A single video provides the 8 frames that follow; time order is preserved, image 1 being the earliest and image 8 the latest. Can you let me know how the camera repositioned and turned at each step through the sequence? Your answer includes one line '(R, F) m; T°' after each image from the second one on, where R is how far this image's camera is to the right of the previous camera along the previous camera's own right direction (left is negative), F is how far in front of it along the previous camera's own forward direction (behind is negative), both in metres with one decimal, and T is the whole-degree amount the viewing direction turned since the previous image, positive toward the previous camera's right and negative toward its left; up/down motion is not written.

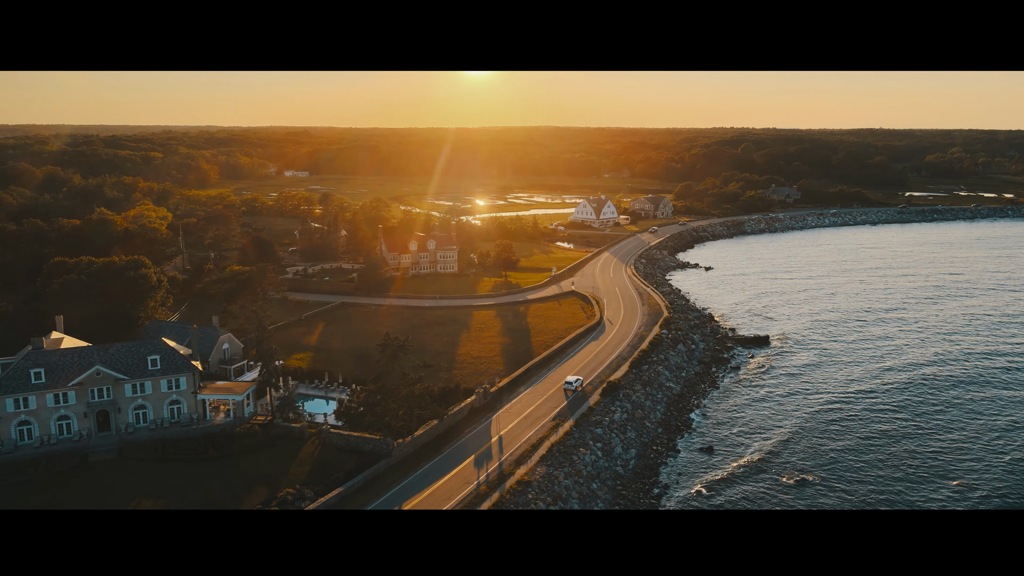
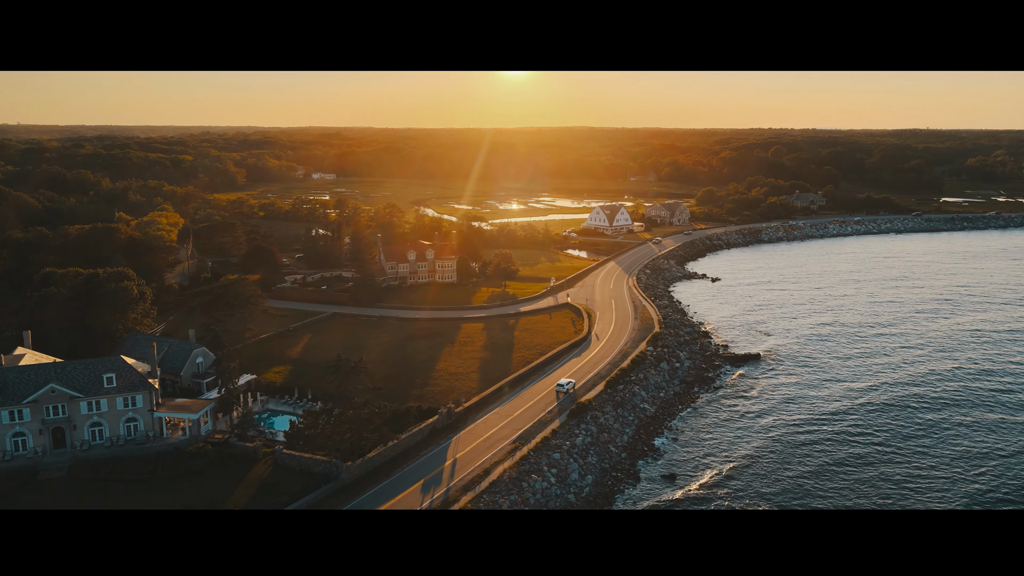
(+1.3, +0.2) m; -3°
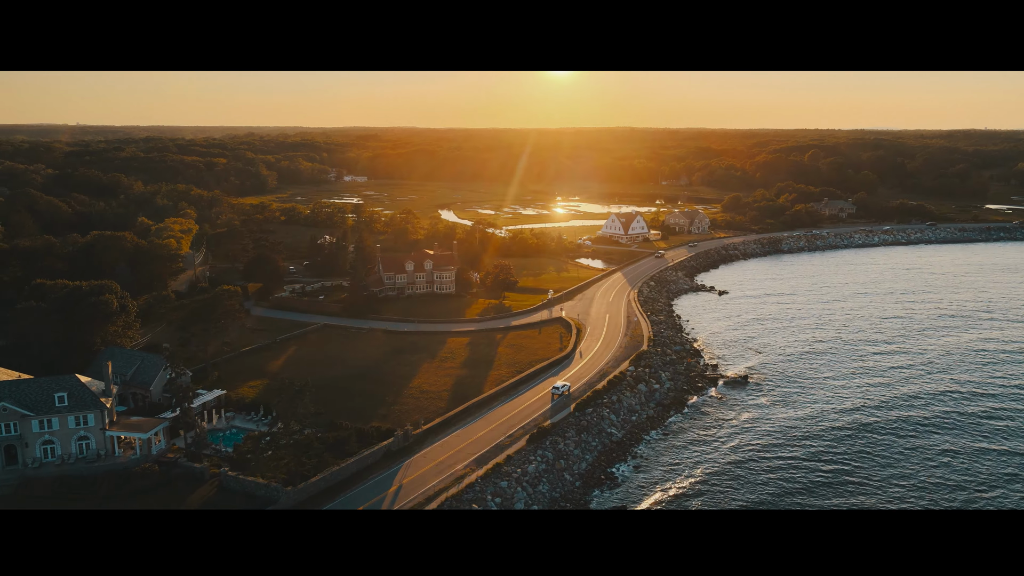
(+1.5, +0.2) m; -3°
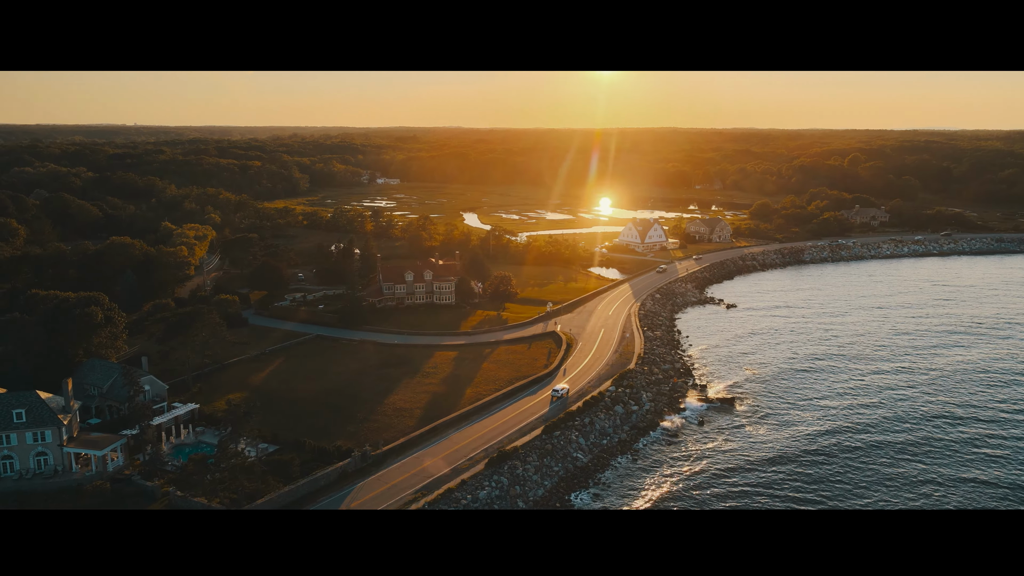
(+1.5, +0.2) m; -3°
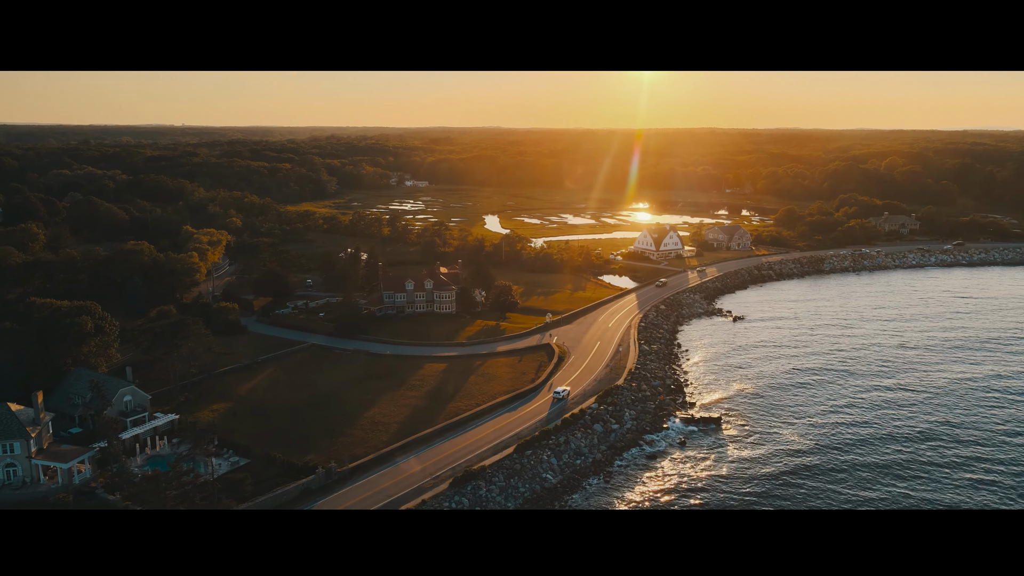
(+1.3, +0.2) m; -3°
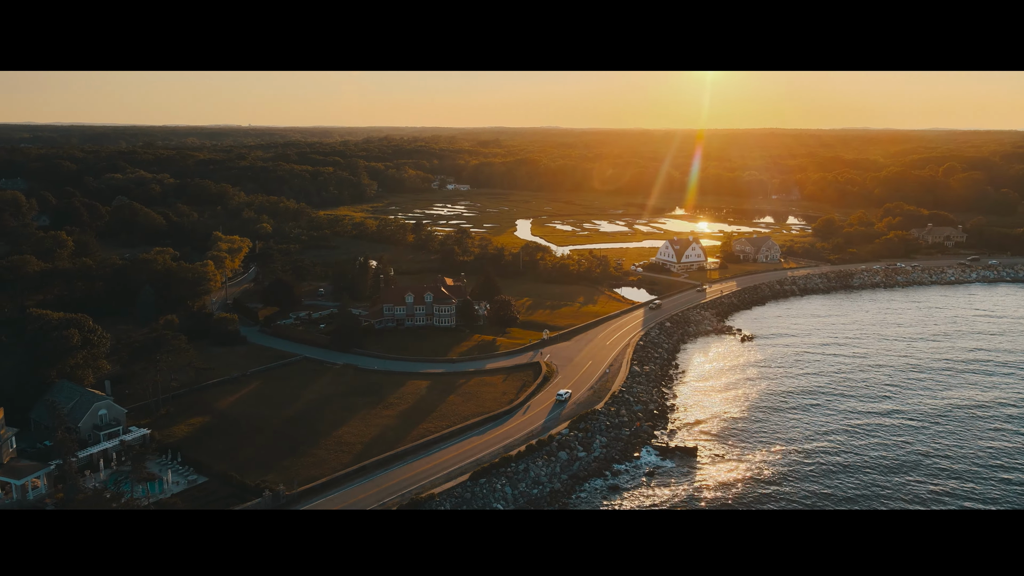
(+2.0, +0.3) m; -4°
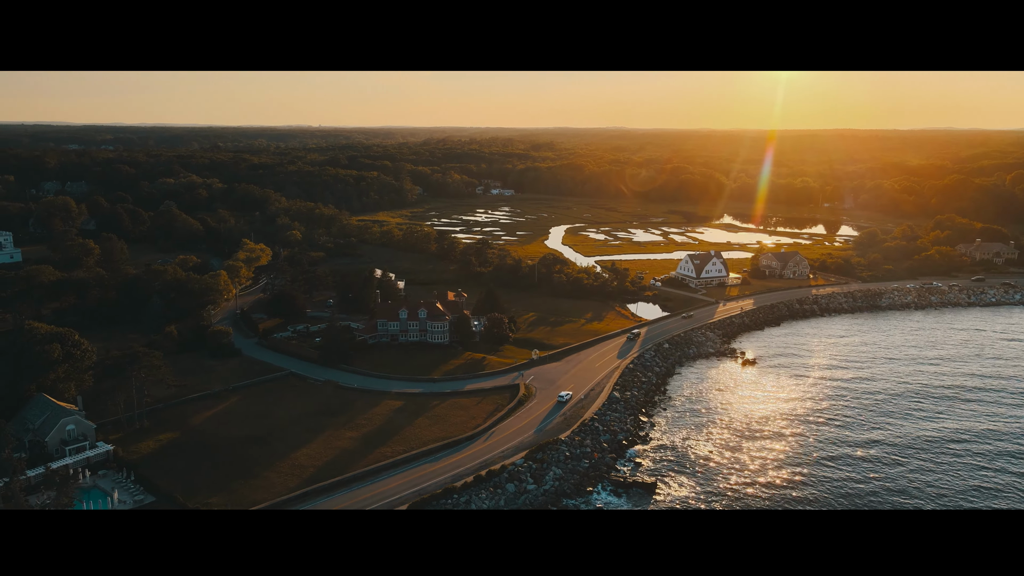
(+2.4, +0.4) m; -5°
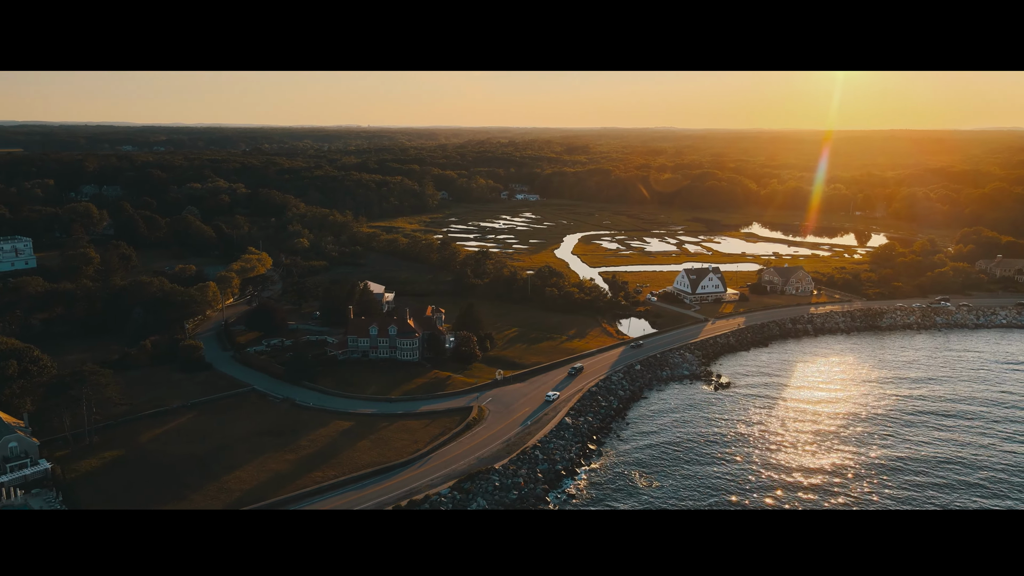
(+2.7, +0.3) m; -4°
